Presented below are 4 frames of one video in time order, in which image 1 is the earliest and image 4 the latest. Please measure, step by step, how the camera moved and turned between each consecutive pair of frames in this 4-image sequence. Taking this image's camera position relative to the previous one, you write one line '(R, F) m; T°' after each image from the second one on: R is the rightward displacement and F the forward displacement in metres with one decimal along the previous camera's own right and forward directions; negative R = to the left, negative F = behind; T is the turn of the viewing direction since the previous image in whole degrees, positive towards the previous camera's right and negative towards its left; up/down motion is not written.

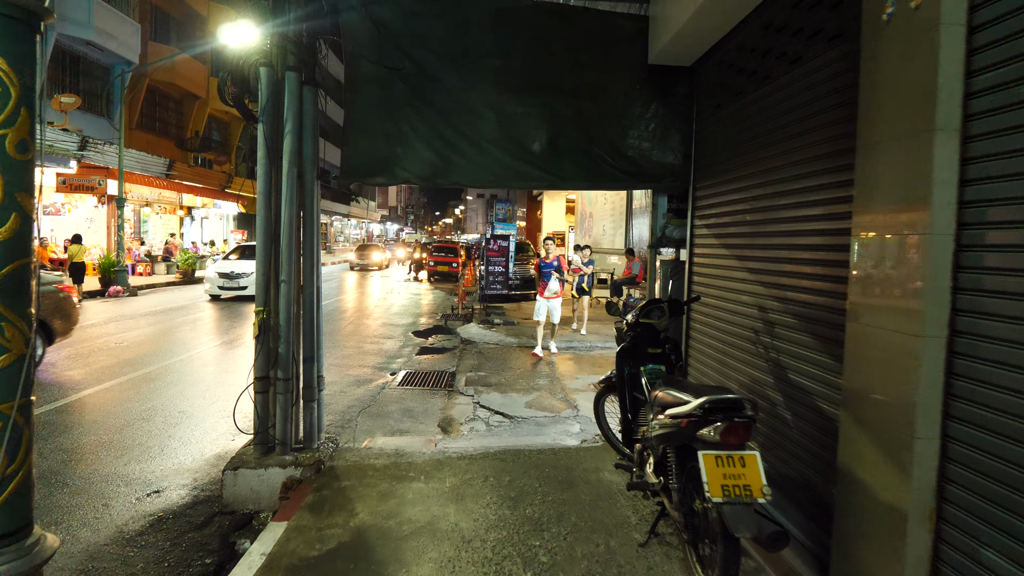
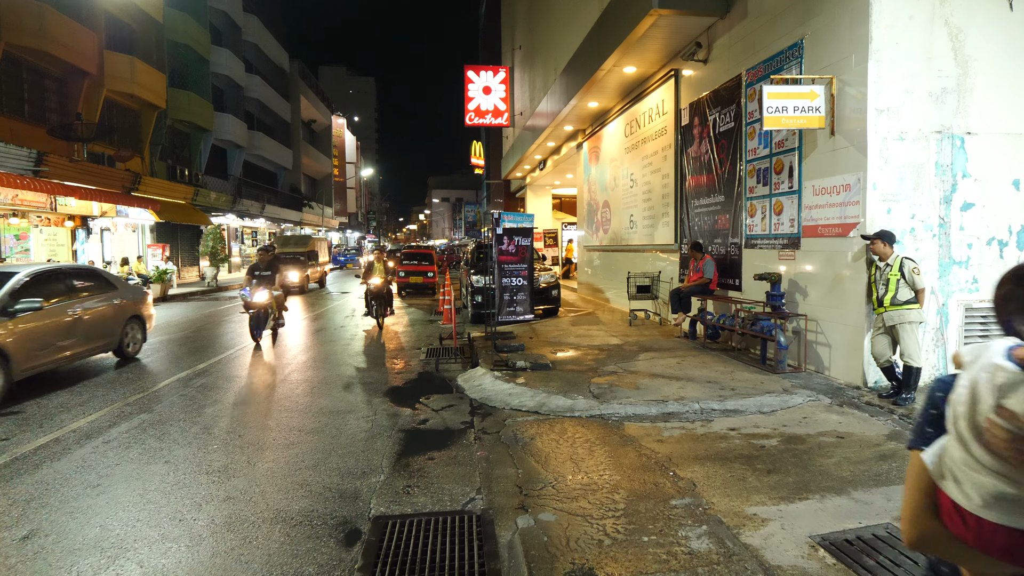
(-0.7, +4.4) m; +3°
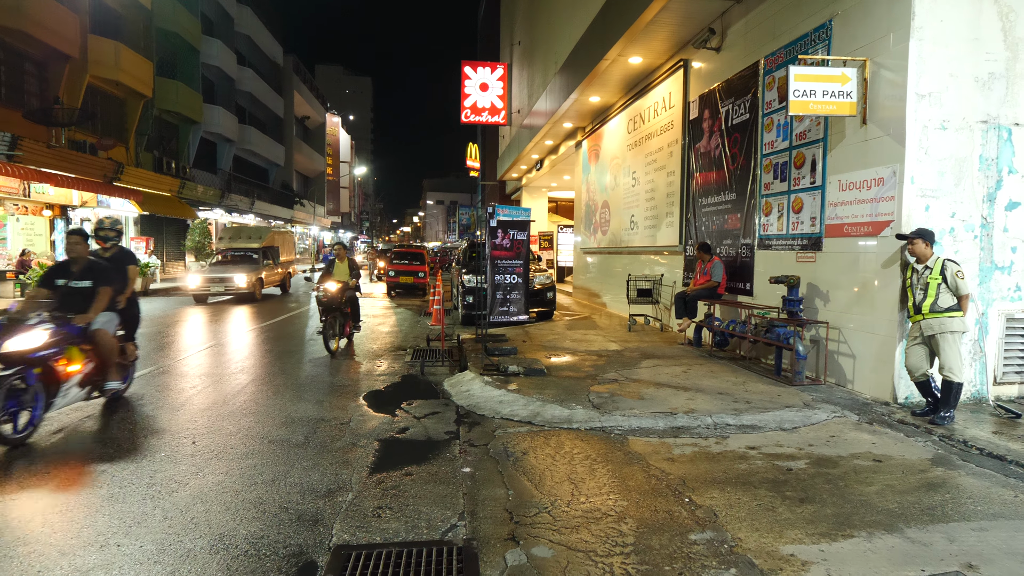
(0.0, +0.7) m; +1°
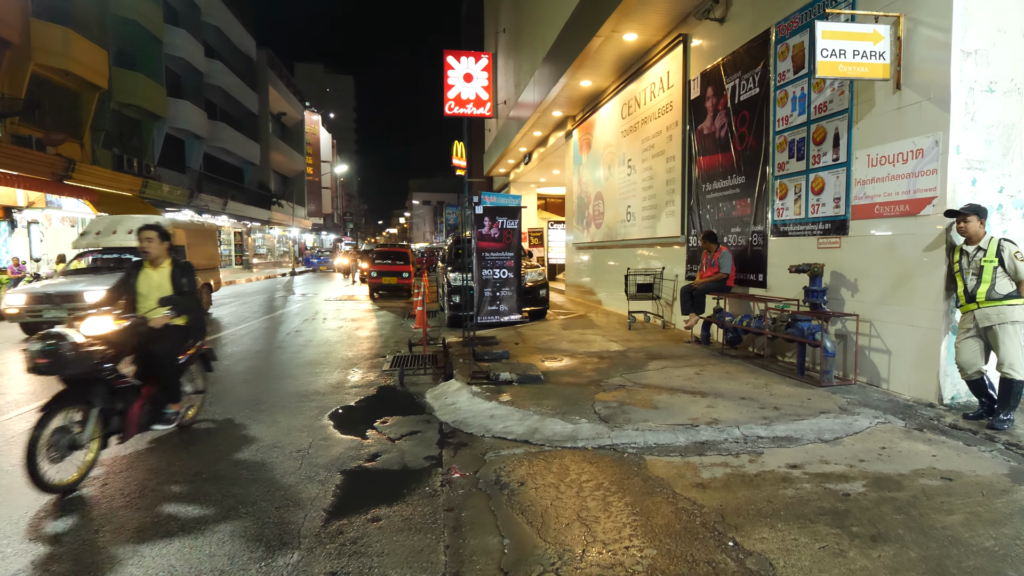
(0.0, +0.8) m; +1°
